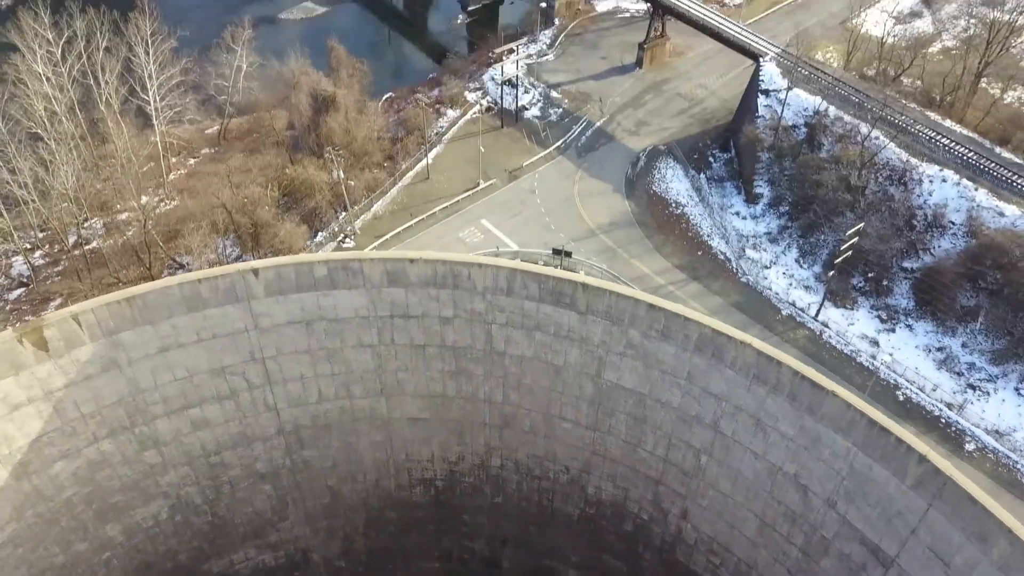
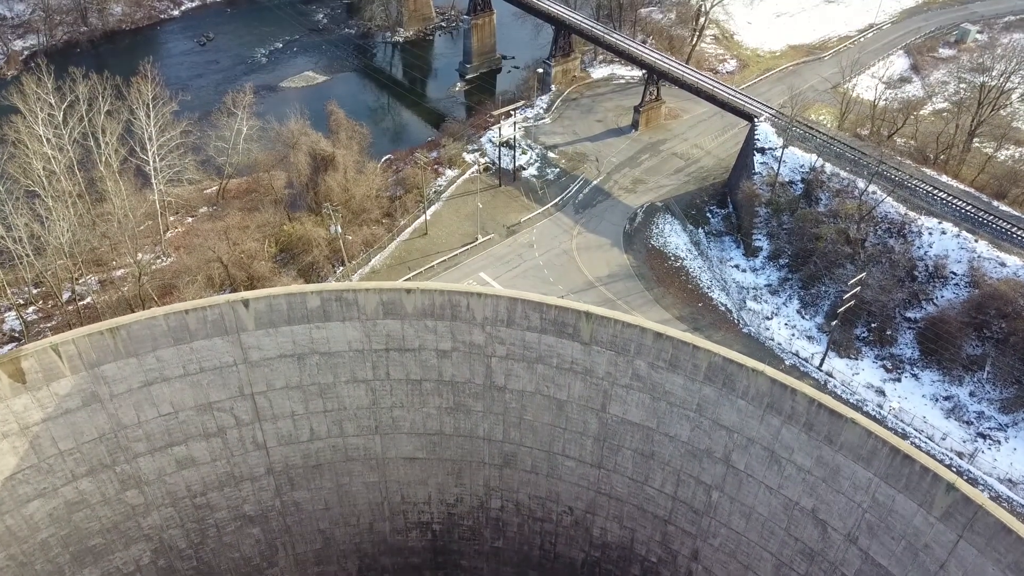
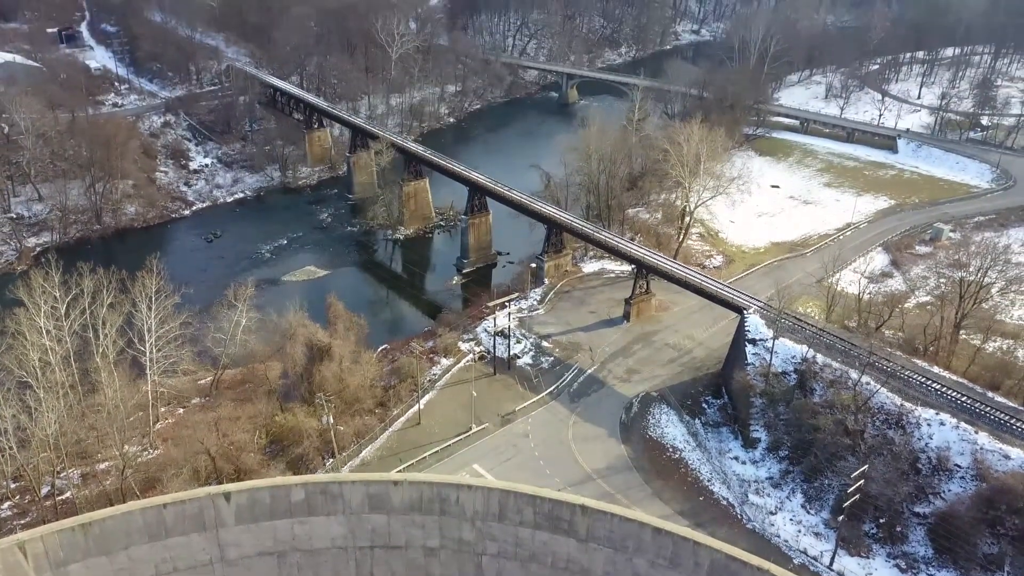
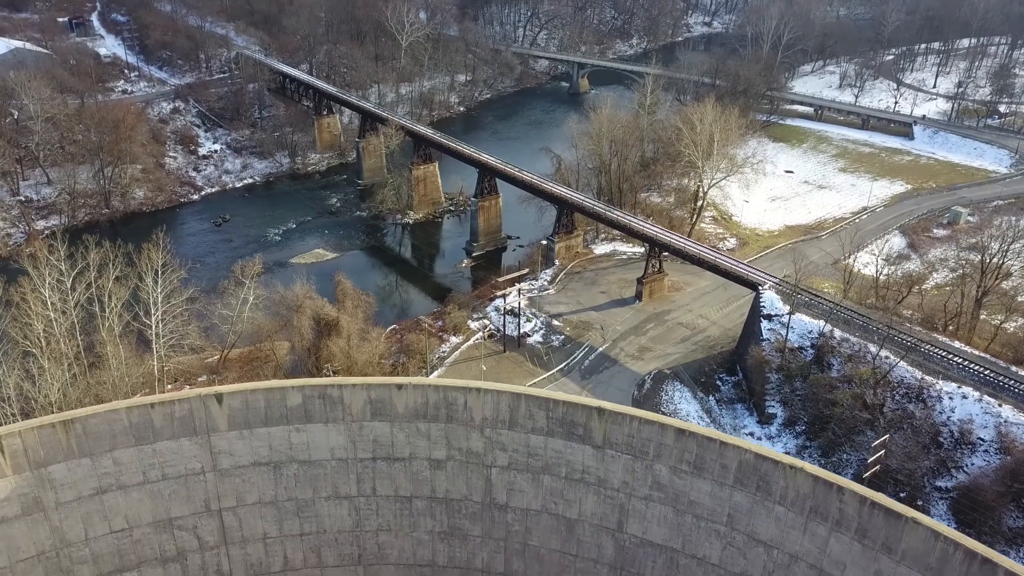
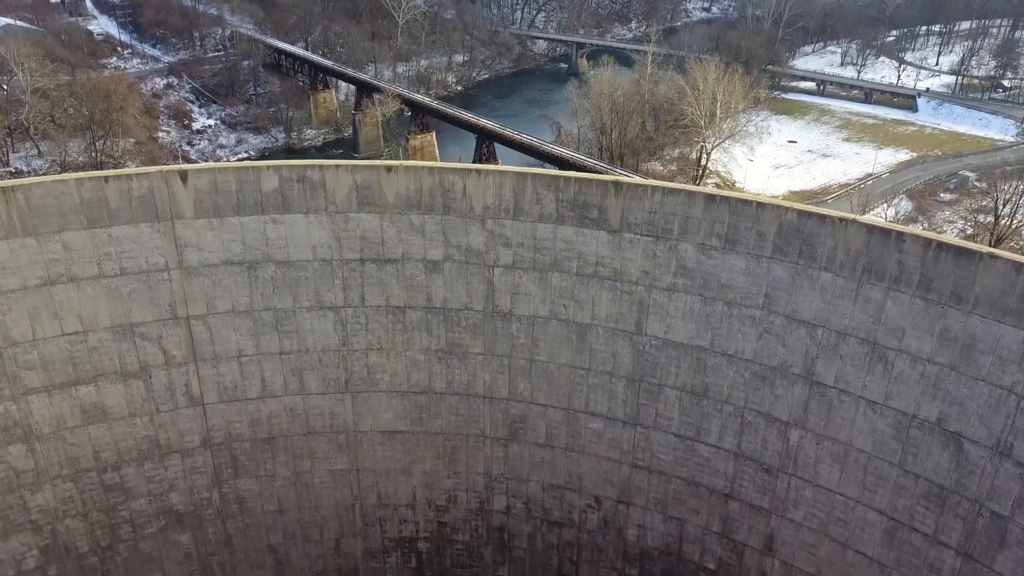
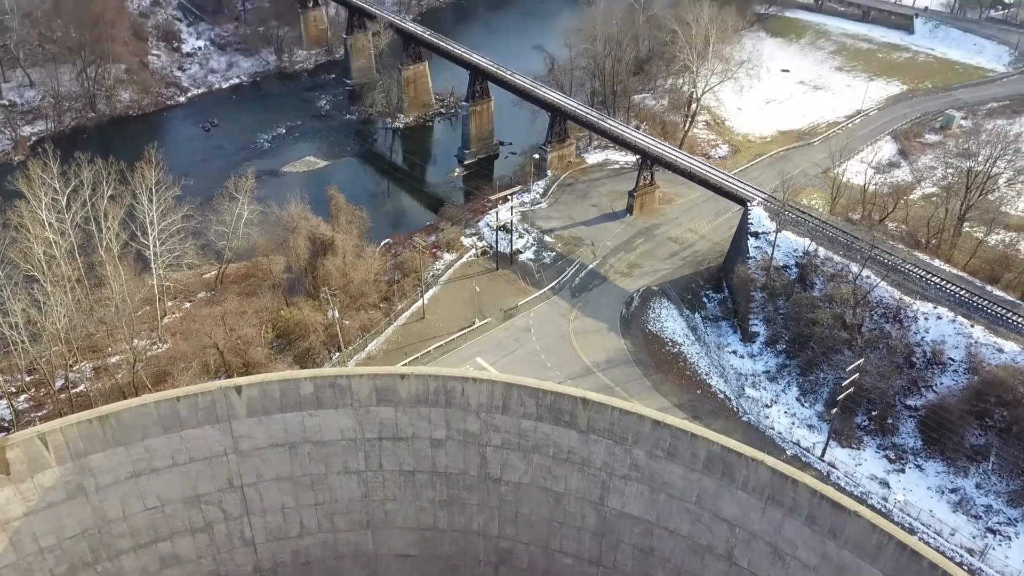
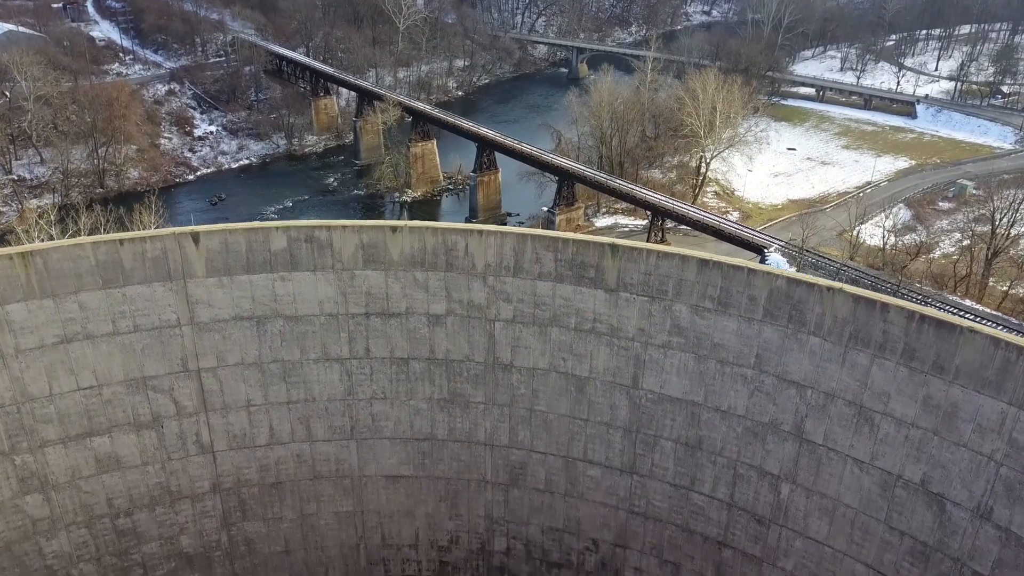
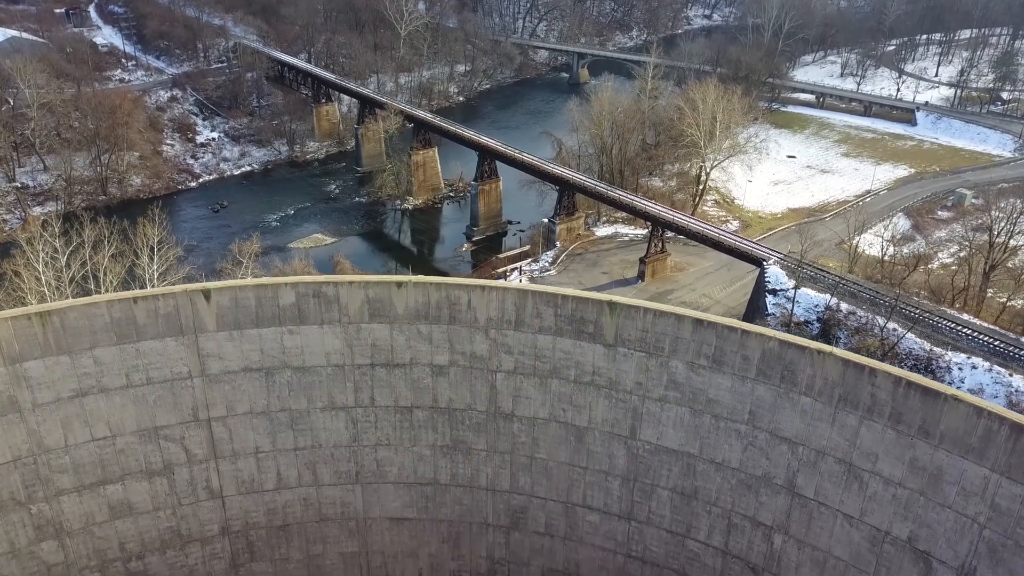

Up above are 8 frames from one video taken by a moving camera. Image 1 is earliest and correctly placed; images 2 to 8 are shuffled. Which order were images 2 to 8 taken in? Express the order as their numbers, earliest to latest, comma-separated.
2, 6, 3, 4, 8, 7, 5
